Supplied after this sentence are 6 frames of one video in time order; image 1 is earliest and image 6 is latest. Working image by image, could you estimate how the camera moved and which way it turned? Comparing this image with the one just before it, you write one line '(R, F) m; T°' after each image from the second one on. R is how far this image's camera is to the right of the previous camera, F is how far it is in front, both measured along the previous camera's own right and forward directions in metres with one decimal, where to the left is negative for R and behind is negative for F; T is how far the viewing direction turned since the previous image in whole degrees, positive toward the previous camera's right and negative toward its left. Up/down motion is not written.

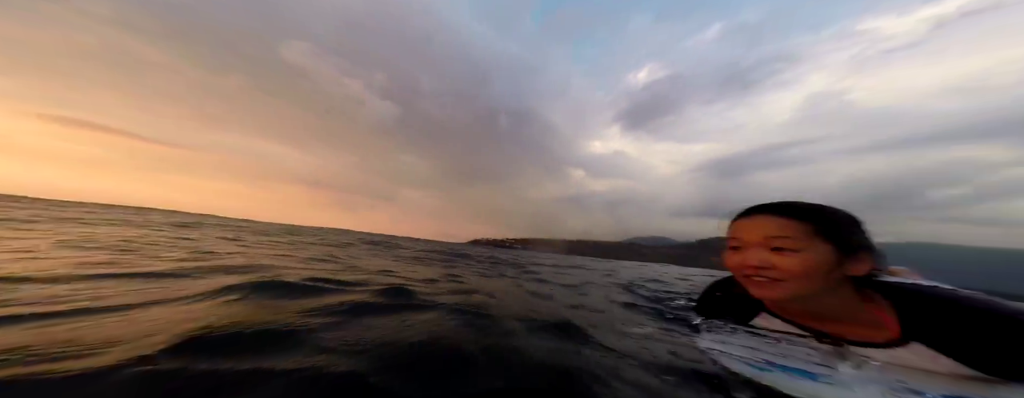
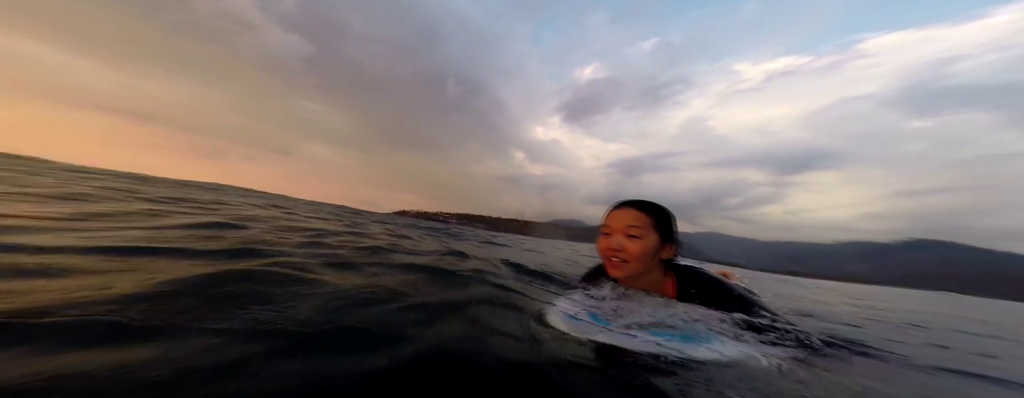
(-1.0, -0.2) m; +16°
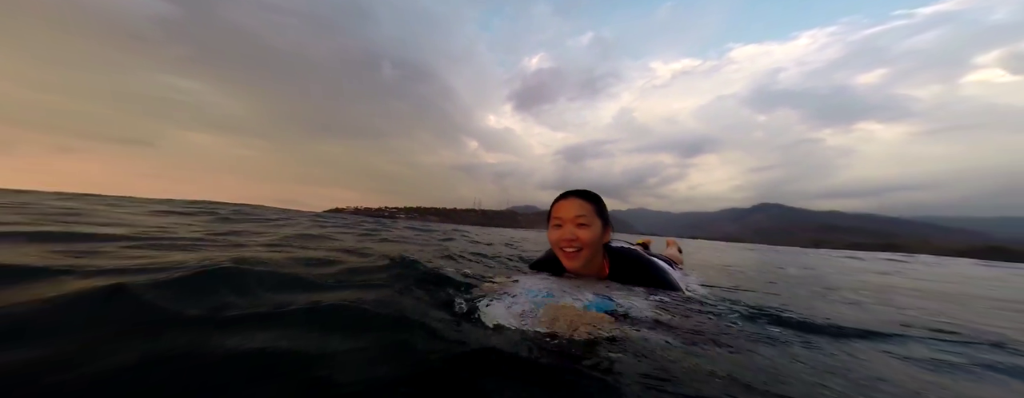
(-2.0, -0.6) m; +13°
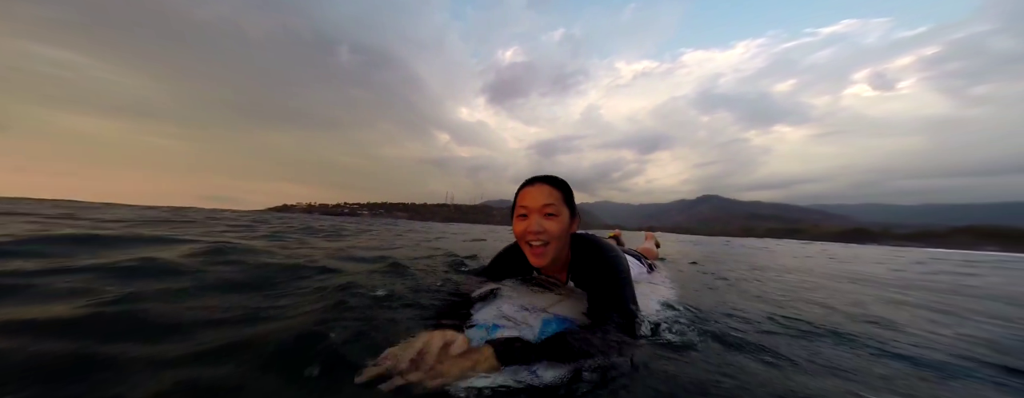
(+0.4, -0.6) m; +6°
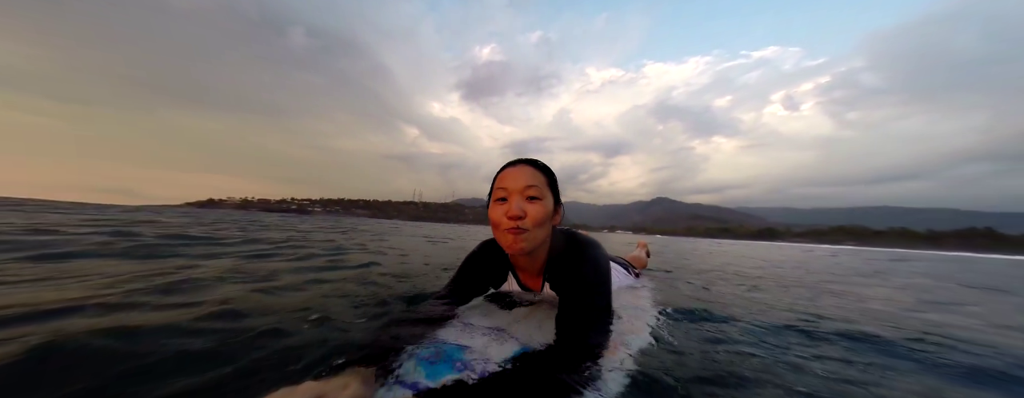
(+0.4, -0.4) m; +6°
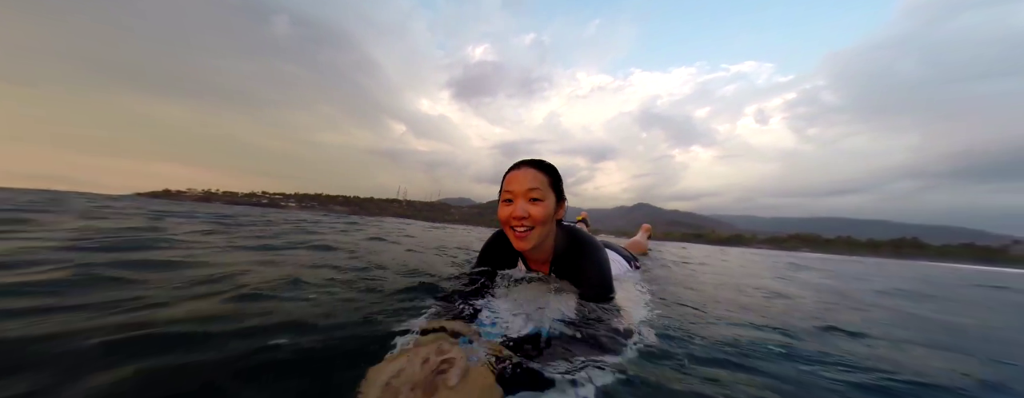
(+0.2, -0.1) m; +3°
